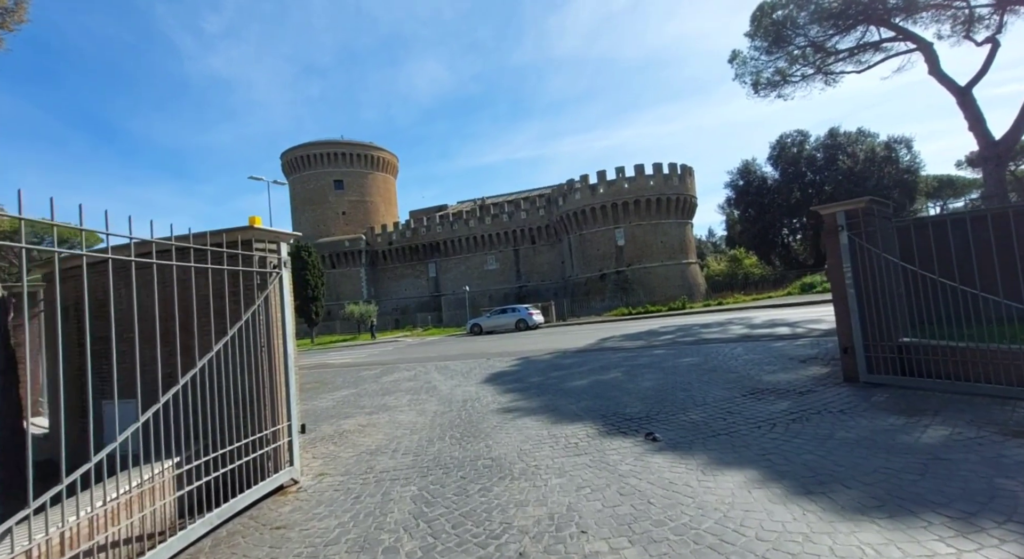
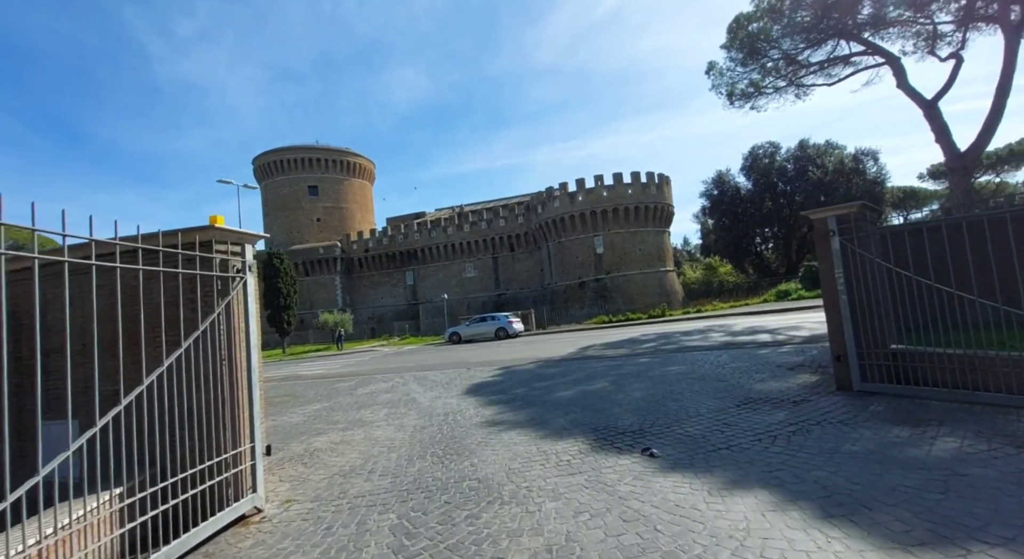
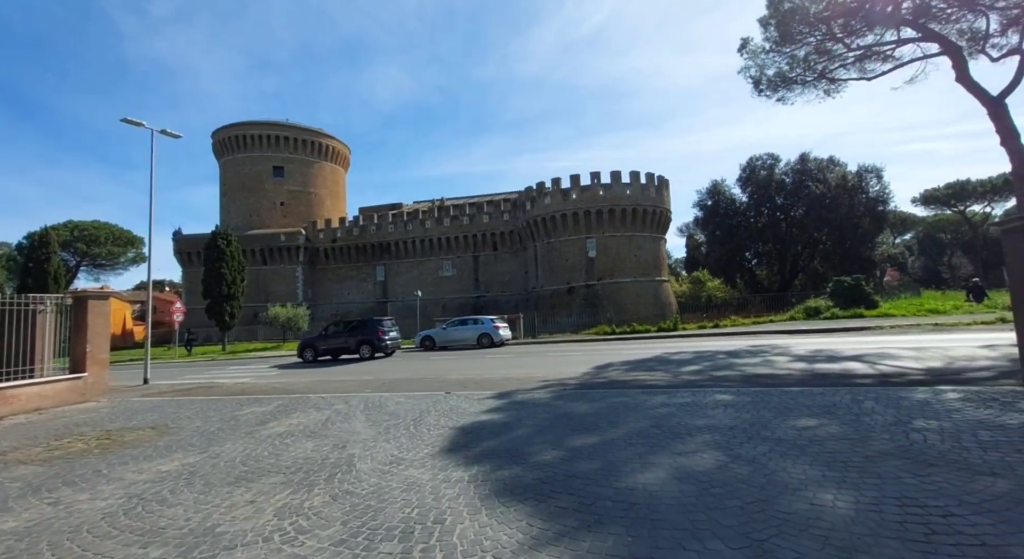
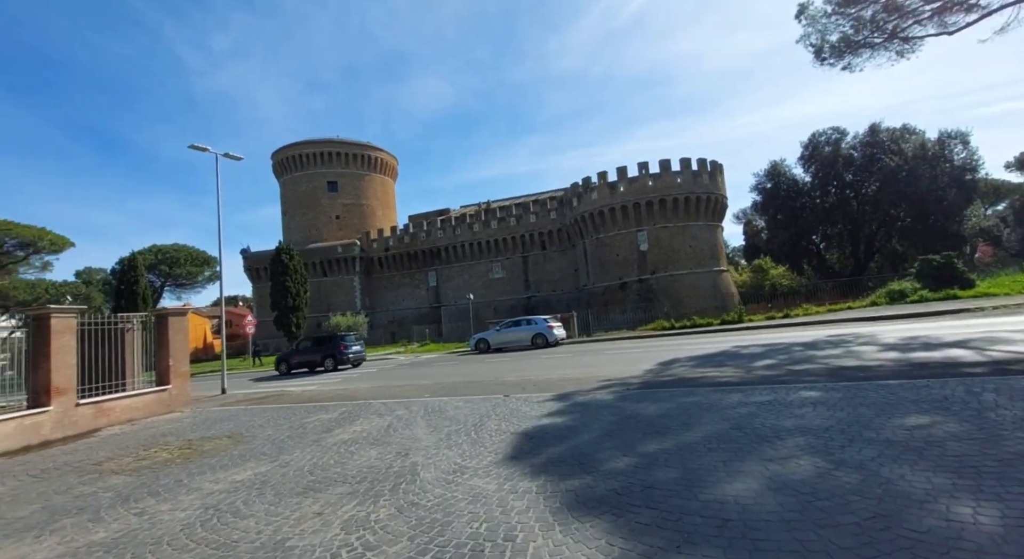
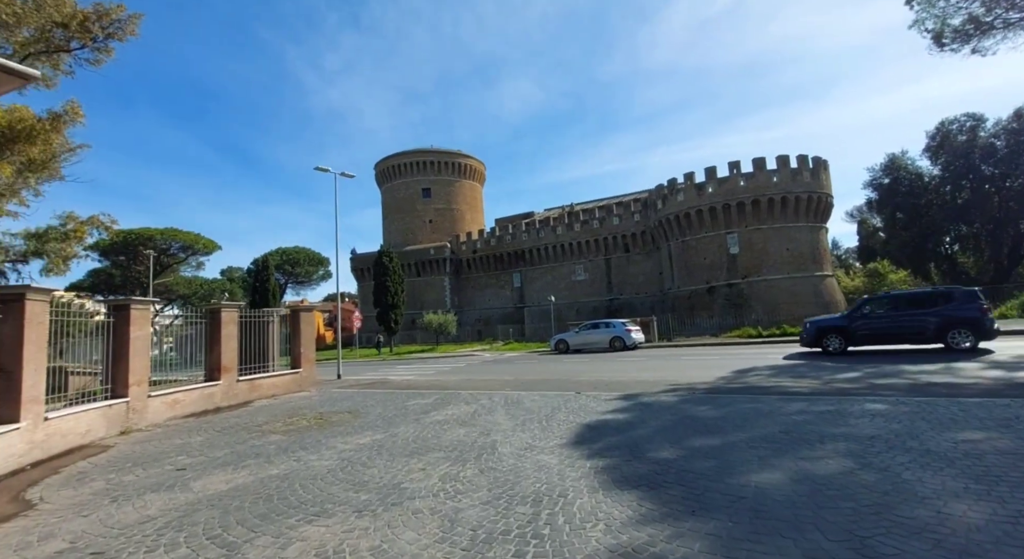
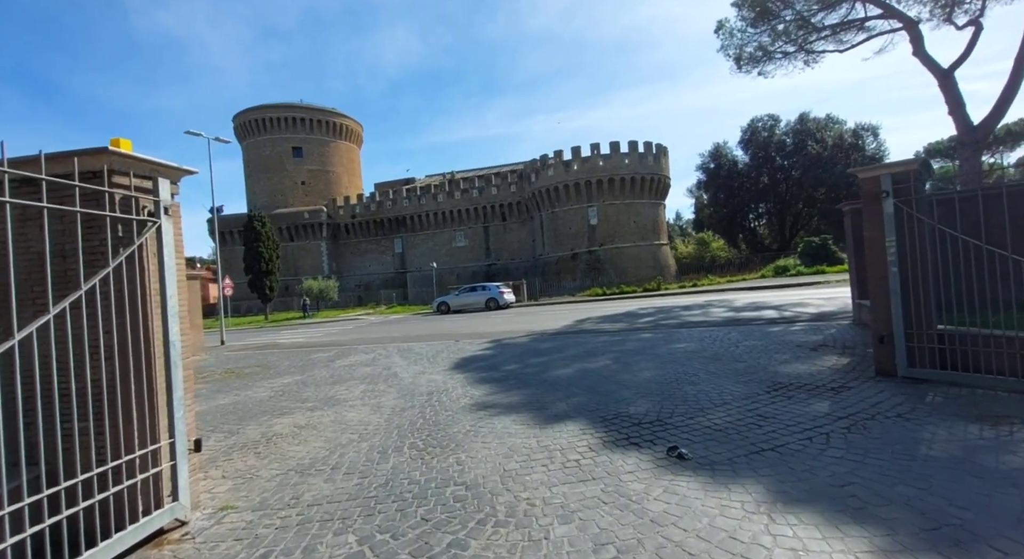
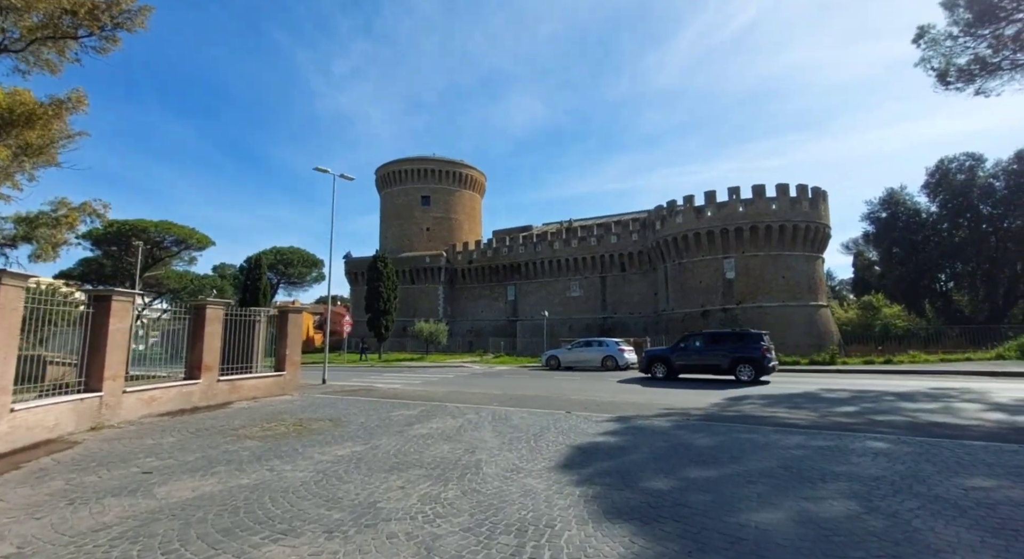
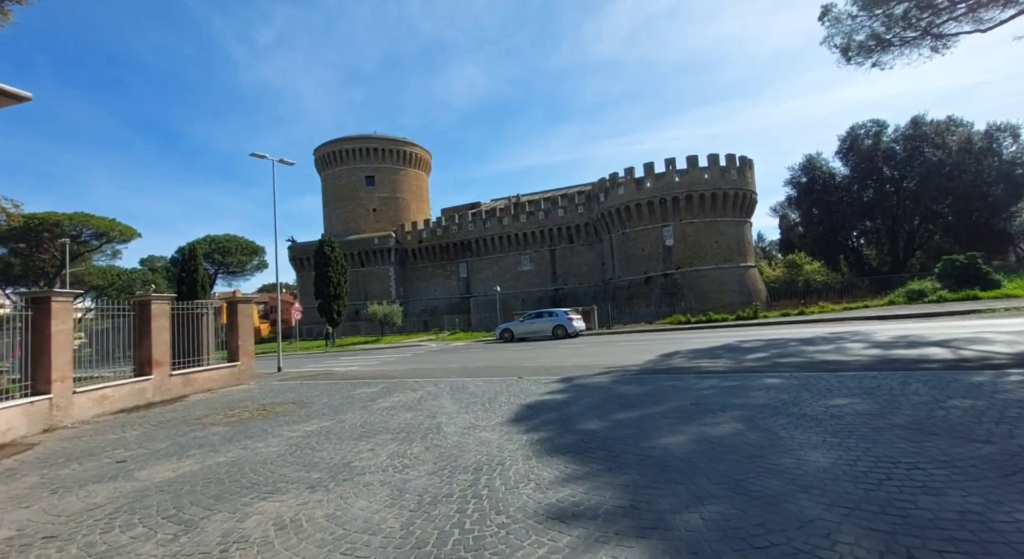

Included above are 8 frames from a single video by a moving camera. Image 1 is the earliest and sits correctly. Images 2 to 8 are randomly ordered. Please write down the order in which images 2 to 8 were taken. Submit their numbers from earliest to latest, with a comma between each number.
2, 6, 8, 5, 7, 3, 4
